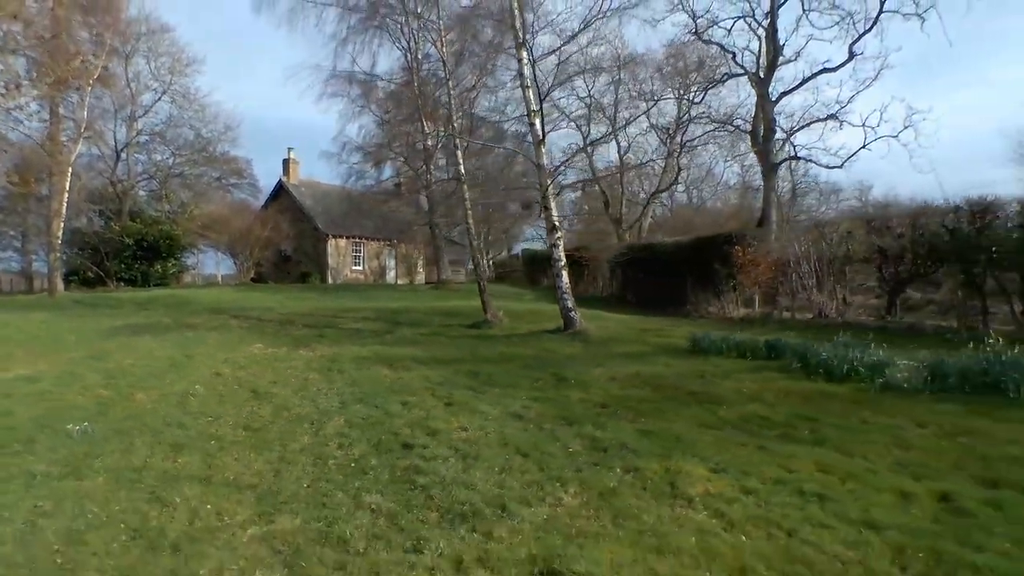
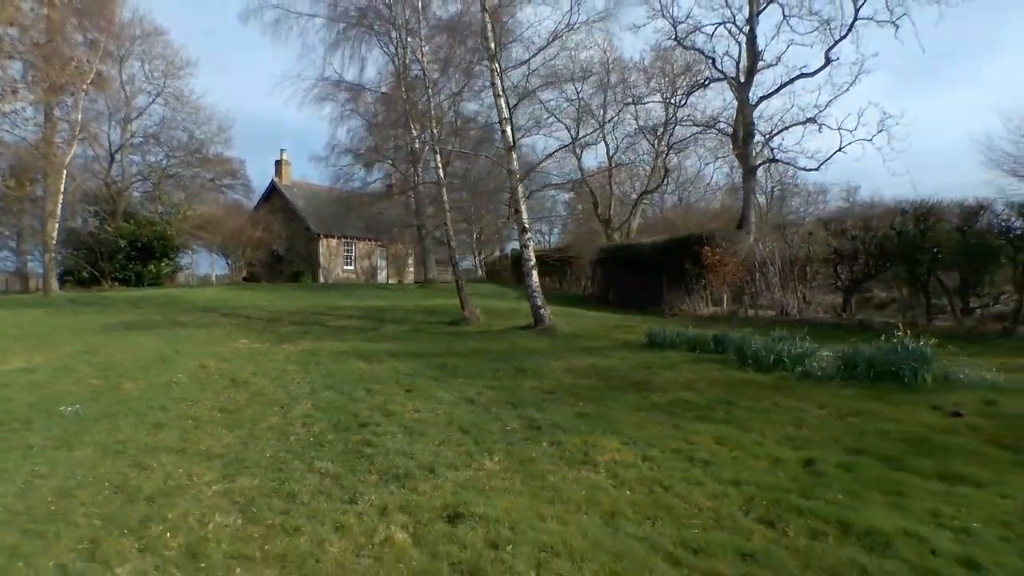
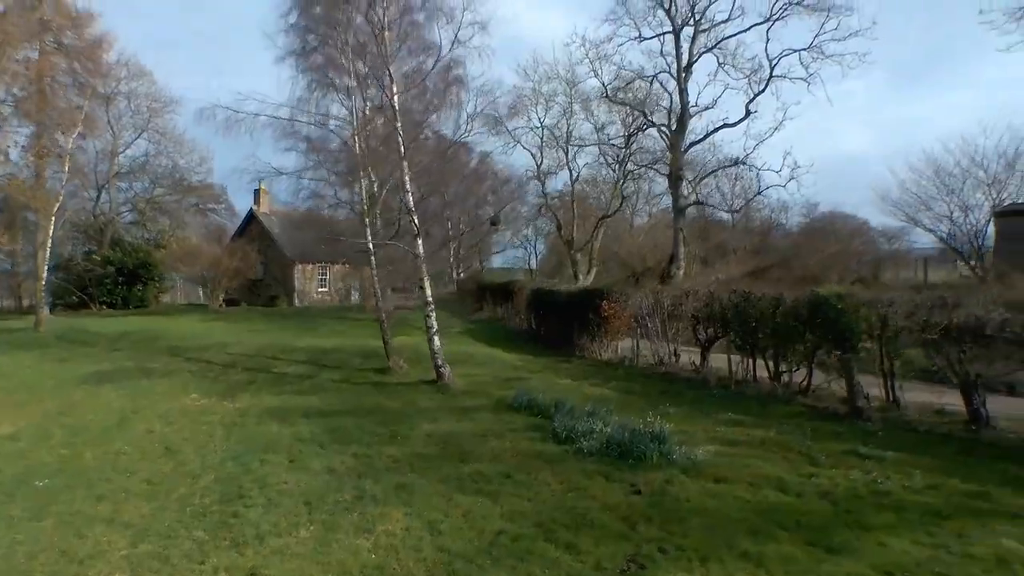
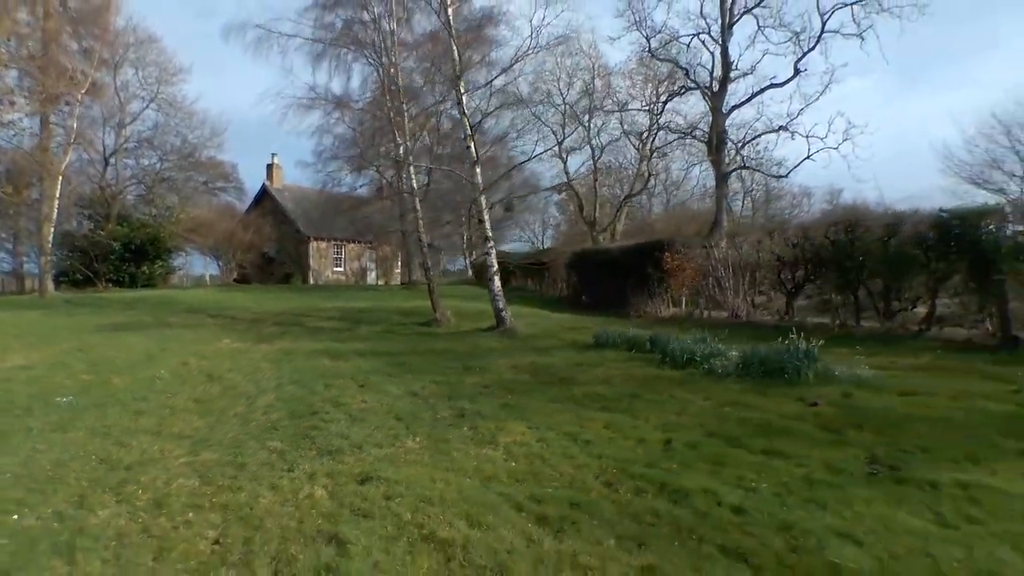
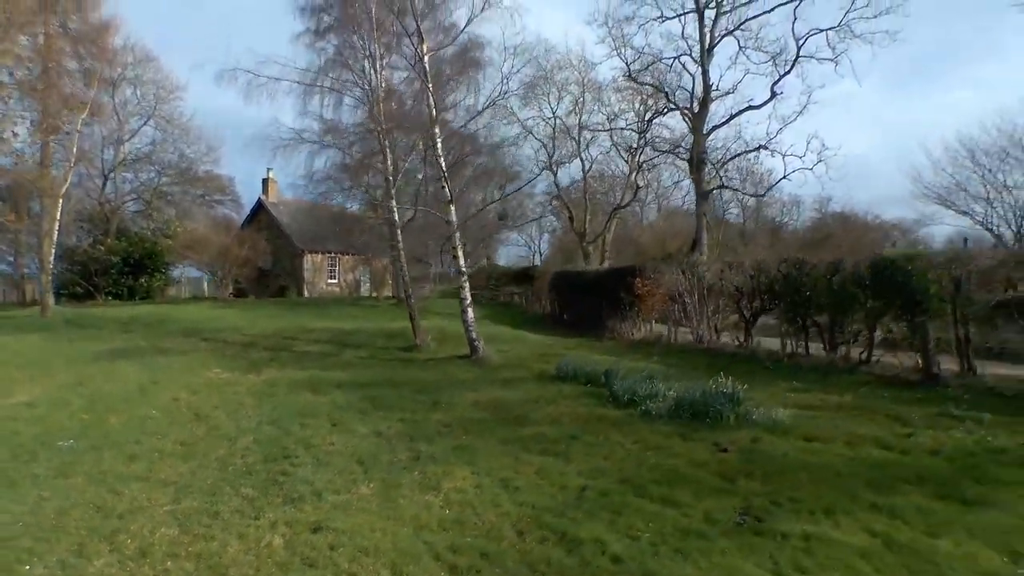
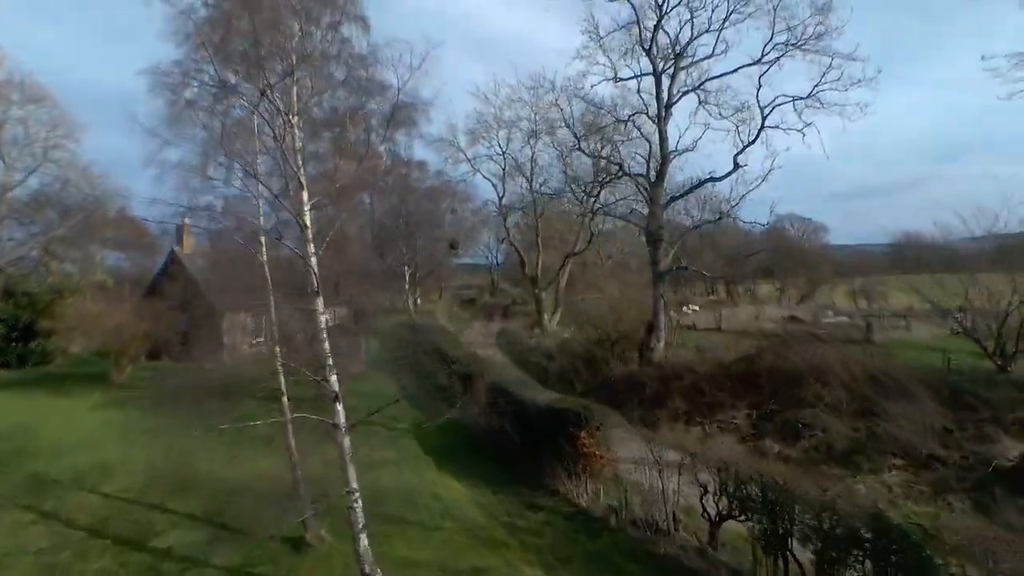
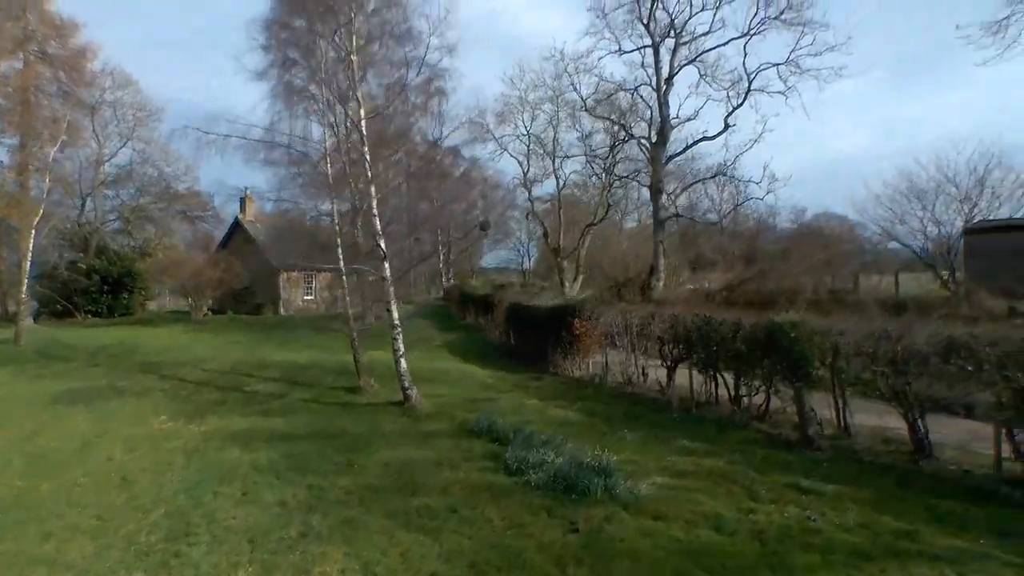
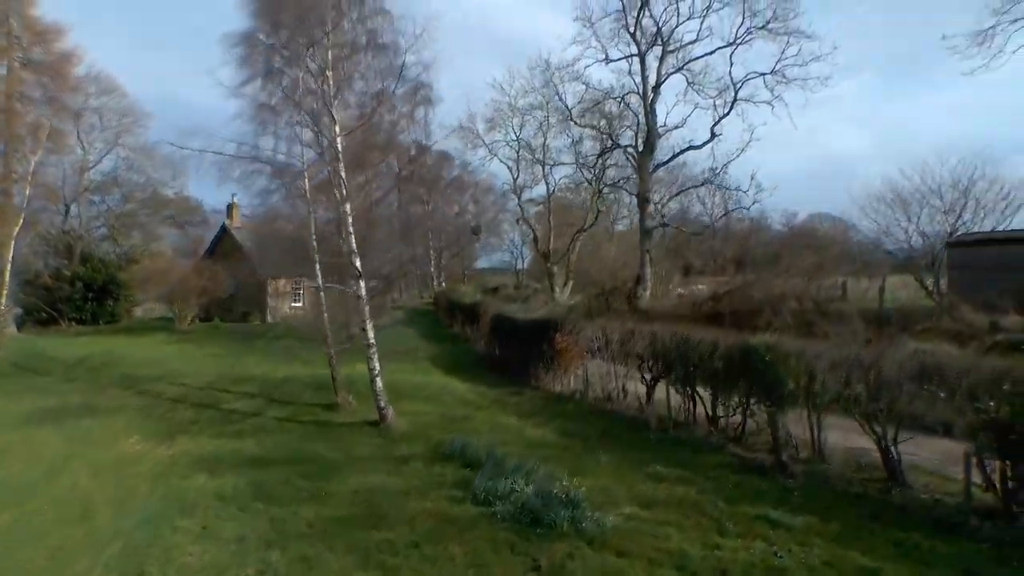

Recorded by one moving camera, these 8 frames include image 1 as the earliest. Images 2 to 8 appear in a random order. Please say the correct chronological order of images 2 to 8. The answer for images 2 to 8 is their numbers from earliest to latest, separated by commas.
2, 4, 5, 3, 7, 8, 6
